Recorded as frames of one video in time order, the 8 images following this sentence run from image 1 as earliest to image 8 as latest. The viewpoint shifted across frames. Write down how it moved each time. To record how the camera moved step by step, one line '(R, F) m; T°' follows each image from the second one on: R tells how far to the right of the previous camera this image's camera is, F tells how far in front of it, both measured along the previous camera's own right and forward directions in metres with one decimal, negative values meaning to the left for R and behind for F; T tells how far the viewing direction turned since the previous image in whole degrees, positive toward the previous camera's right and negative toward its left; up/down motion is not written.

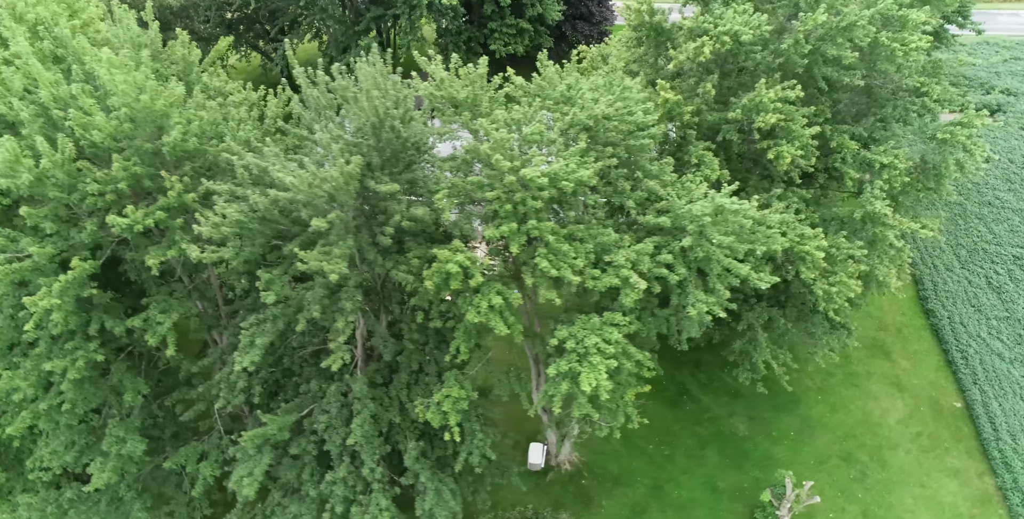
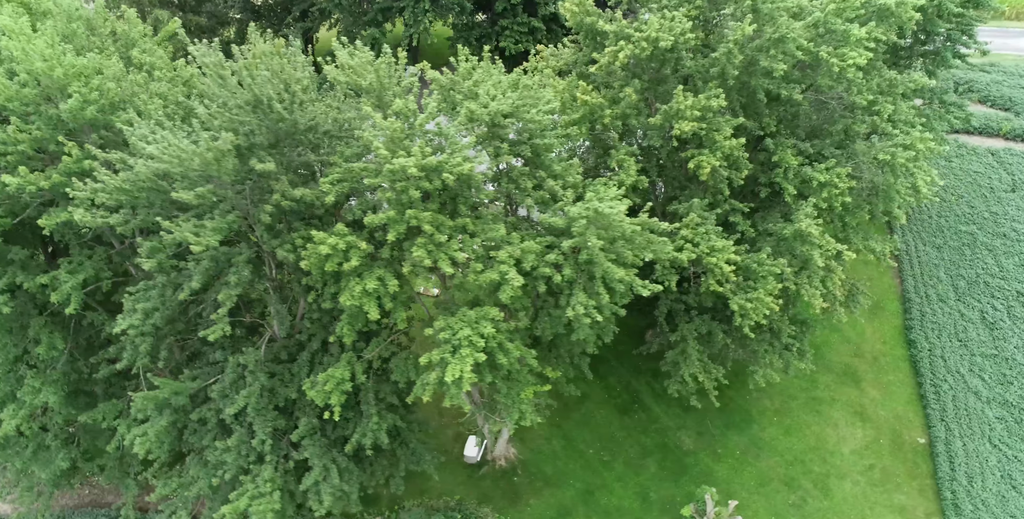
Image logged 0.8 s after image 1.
(+2.9, 0.0) m; -4°
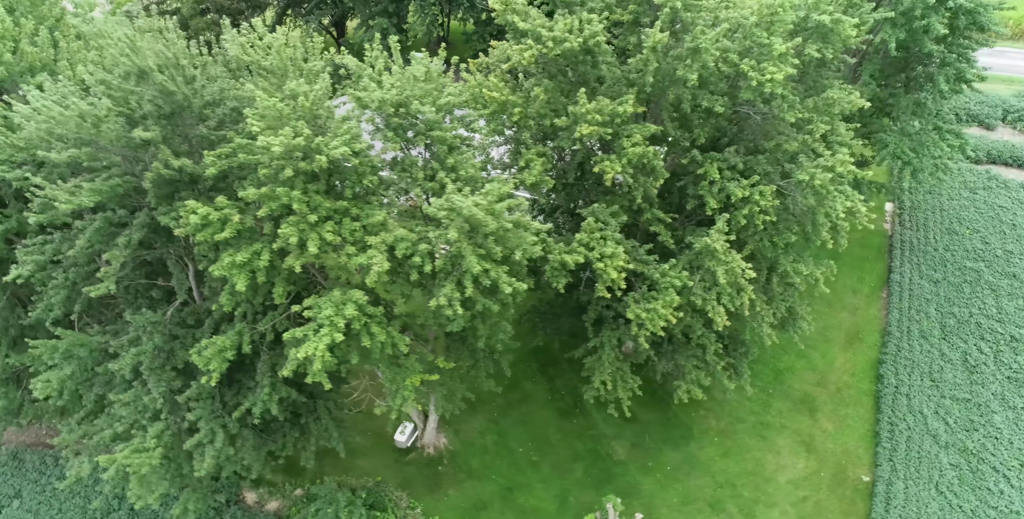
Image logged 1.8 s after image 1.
(+3.3, 0.0) m; -5°
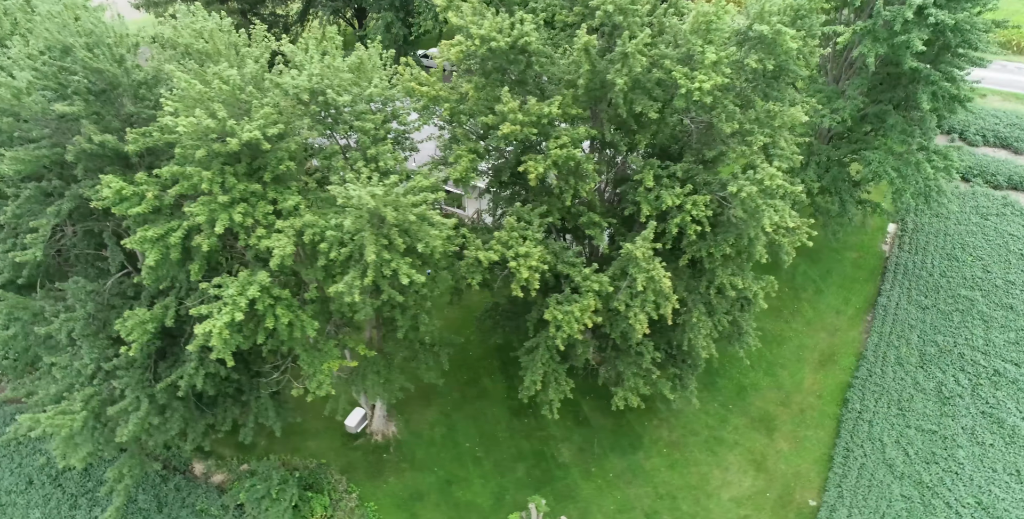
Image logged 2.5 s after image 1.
(+2.5, 0.0) m; -3°
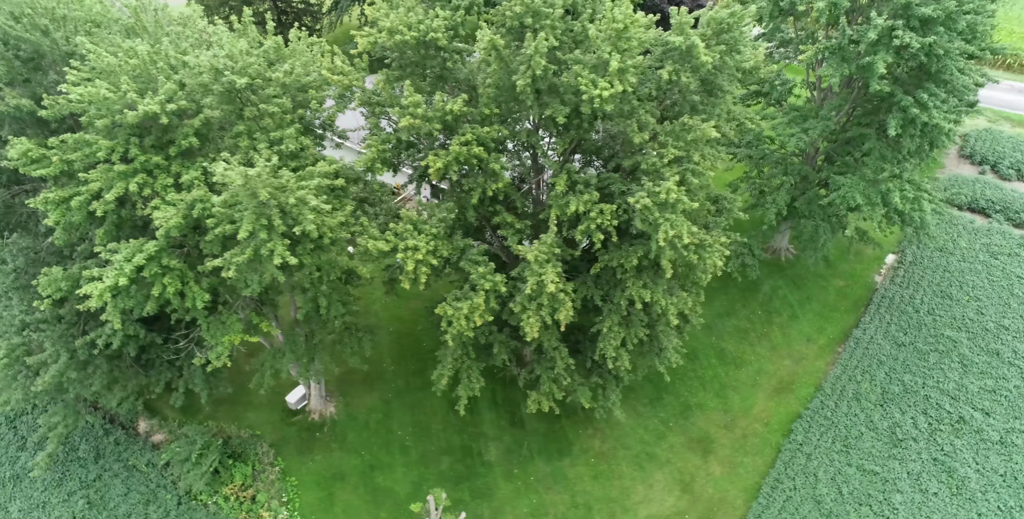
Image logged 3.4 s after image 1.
(+3.3, +0.1) m; -5°
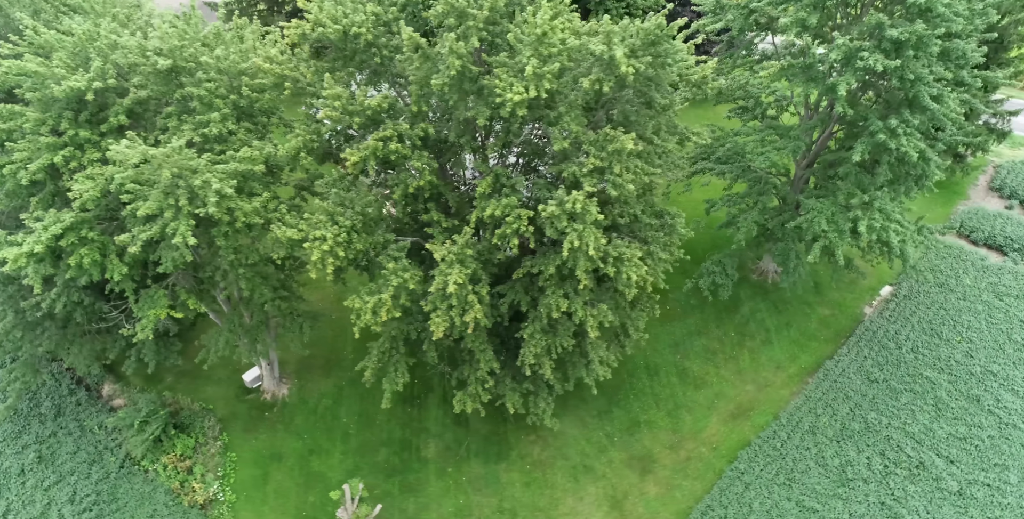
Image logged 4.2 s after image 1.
(+2.9, +0.2) m; -4°
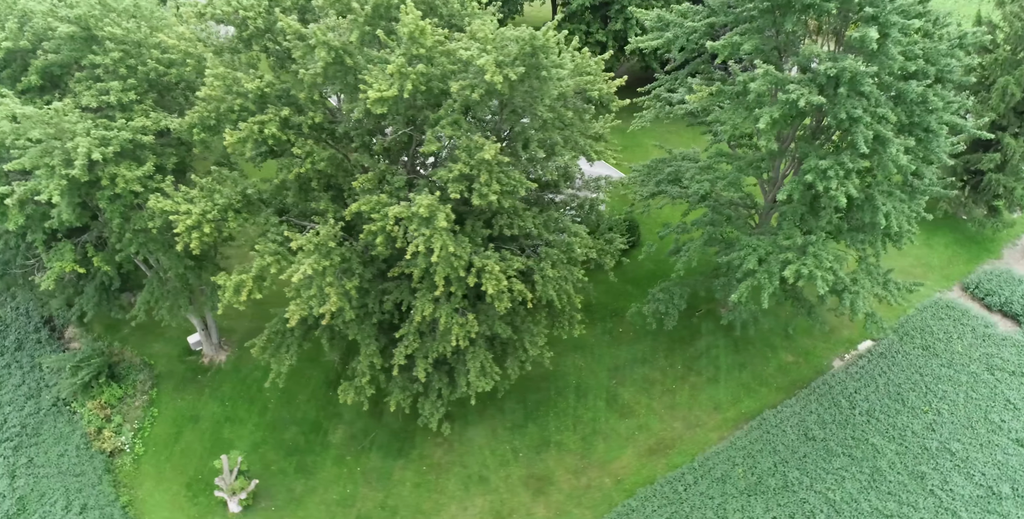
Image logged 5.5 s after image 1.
(+4.5, +0.5) m; -7°
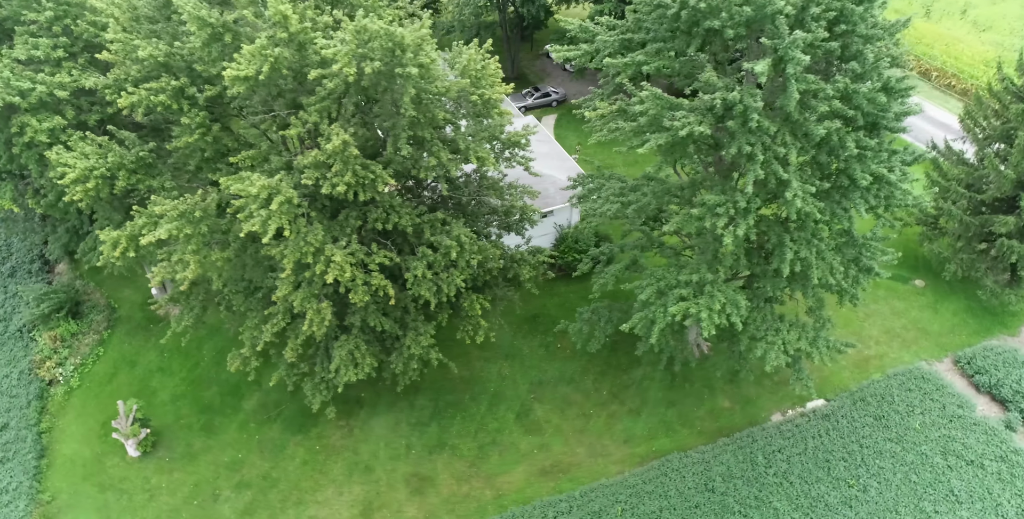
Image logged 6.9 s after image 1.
(+5.0, +0.5) m; -8°
